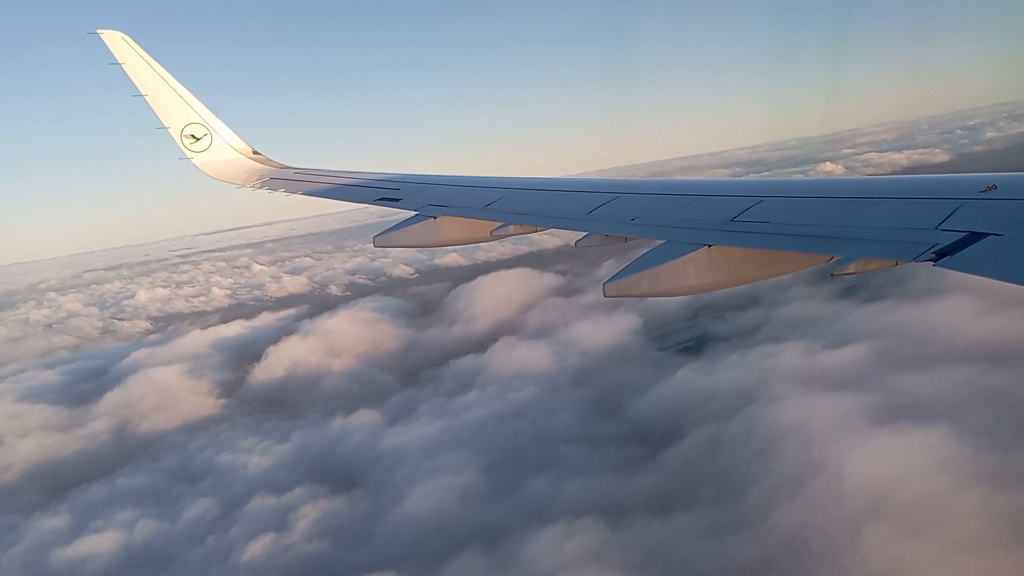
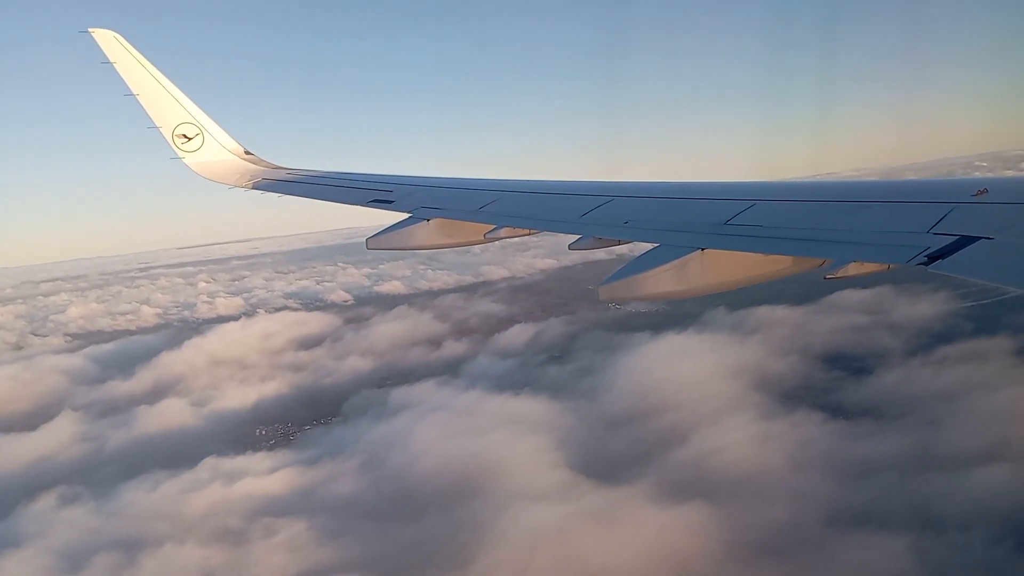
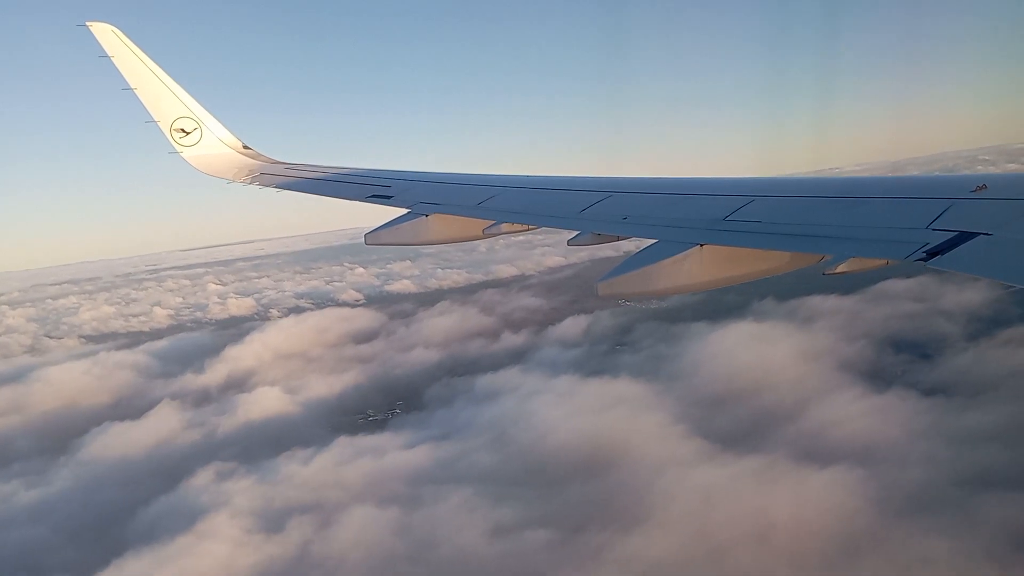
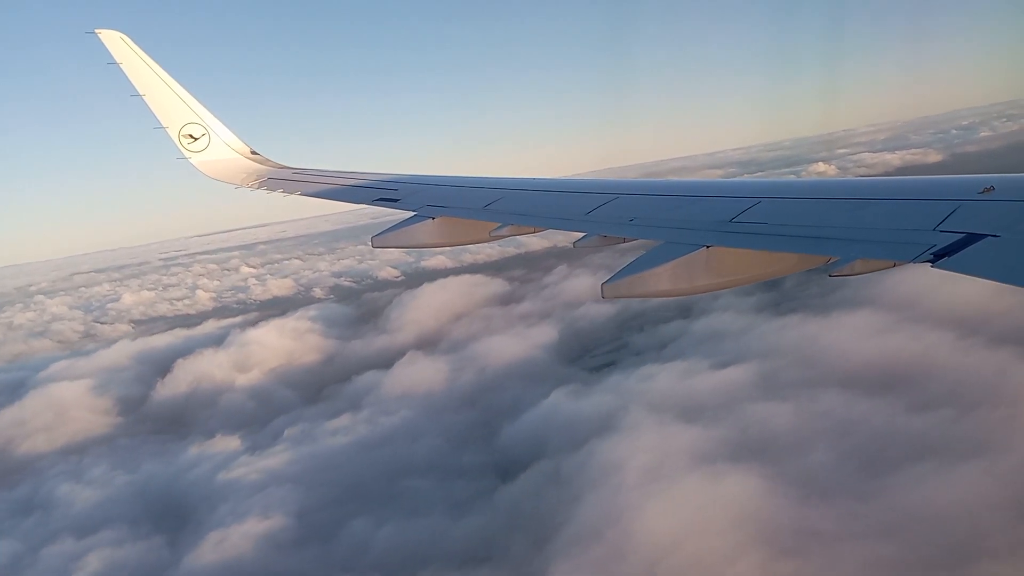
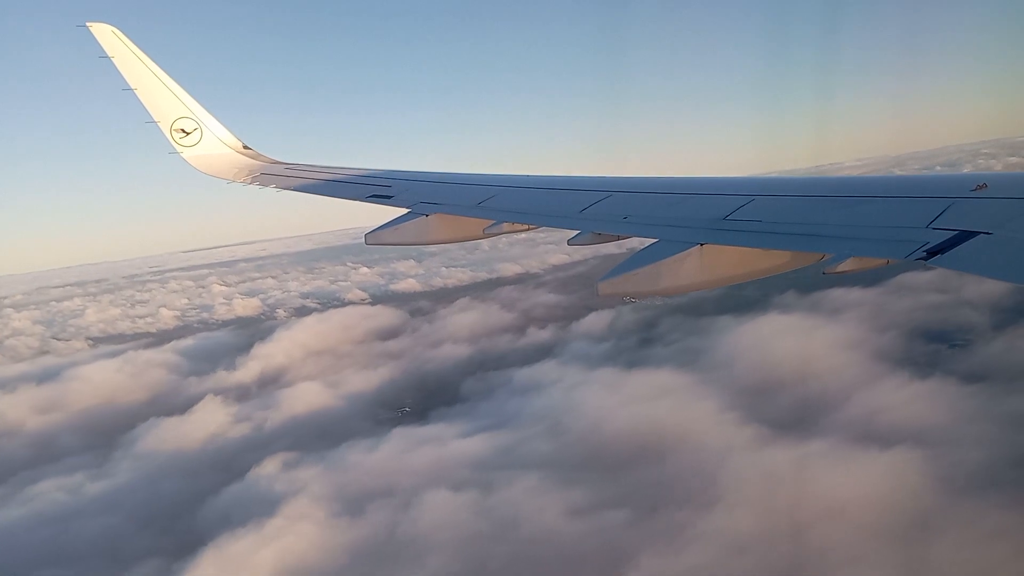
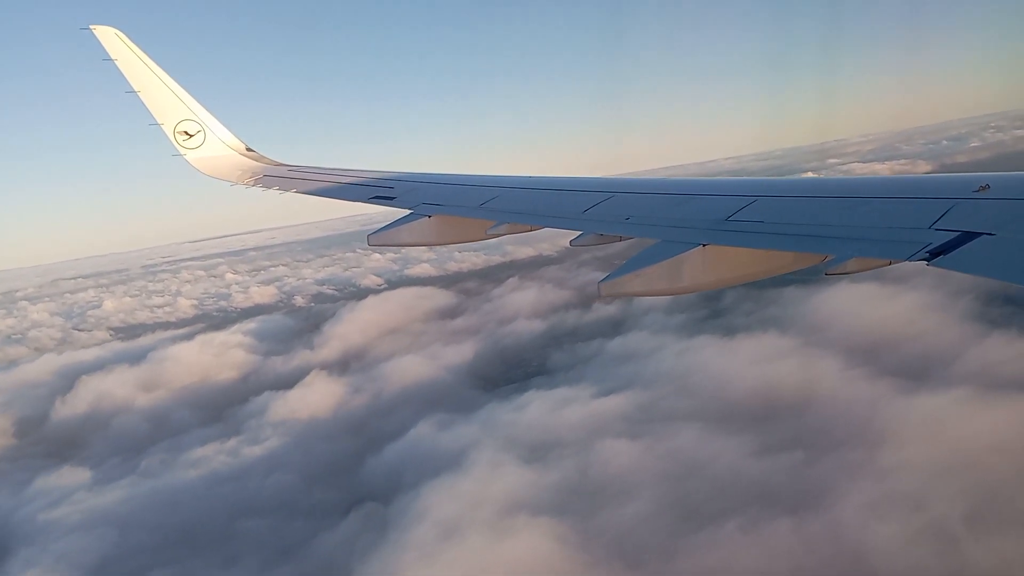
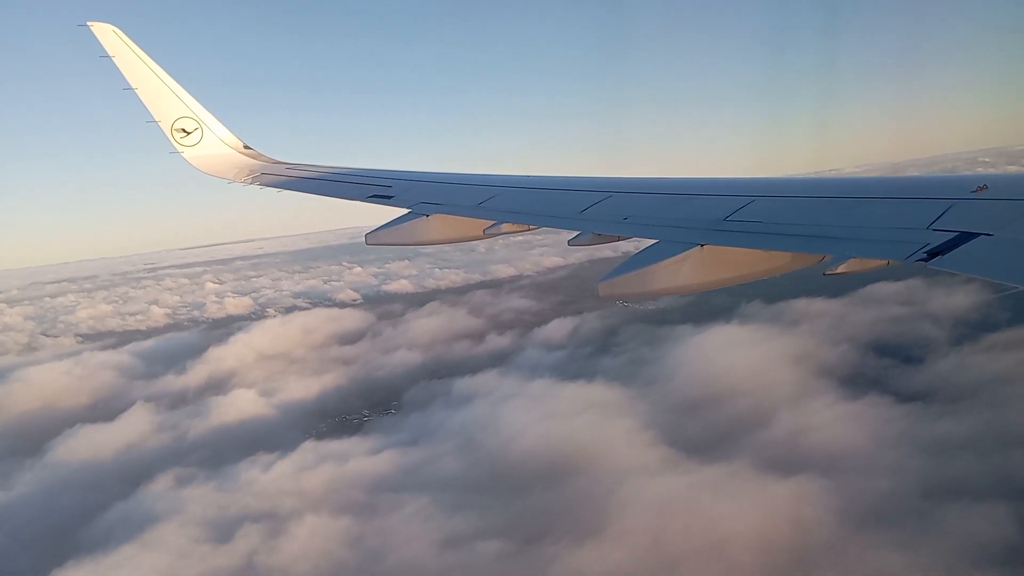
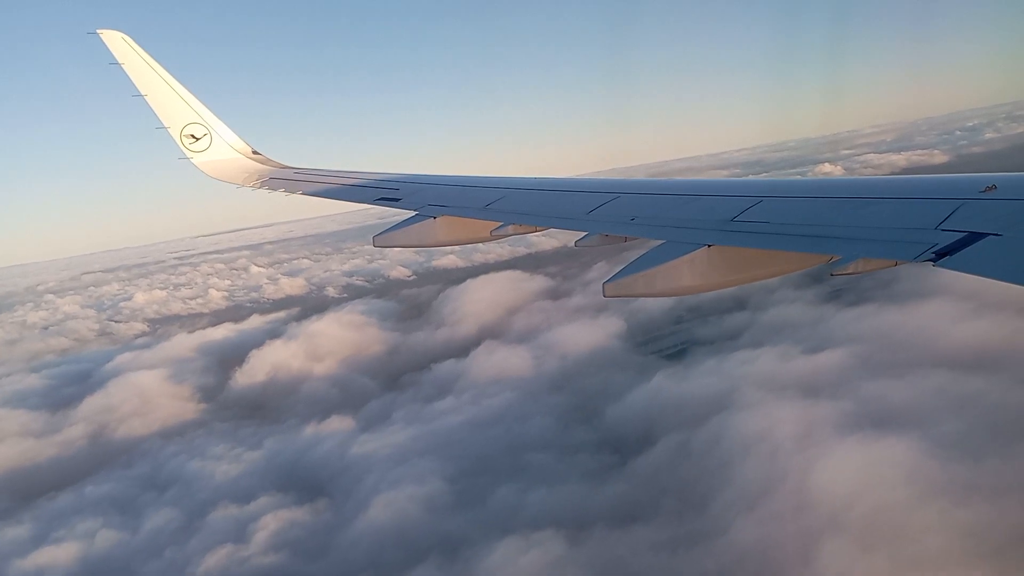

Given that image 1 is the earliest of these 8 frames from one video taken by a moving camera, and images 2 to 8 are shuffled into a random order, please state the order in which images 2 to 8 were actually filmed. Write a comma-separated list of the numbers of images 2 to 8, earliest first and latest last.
8, 4, 6, 5, 3, 7, 2
